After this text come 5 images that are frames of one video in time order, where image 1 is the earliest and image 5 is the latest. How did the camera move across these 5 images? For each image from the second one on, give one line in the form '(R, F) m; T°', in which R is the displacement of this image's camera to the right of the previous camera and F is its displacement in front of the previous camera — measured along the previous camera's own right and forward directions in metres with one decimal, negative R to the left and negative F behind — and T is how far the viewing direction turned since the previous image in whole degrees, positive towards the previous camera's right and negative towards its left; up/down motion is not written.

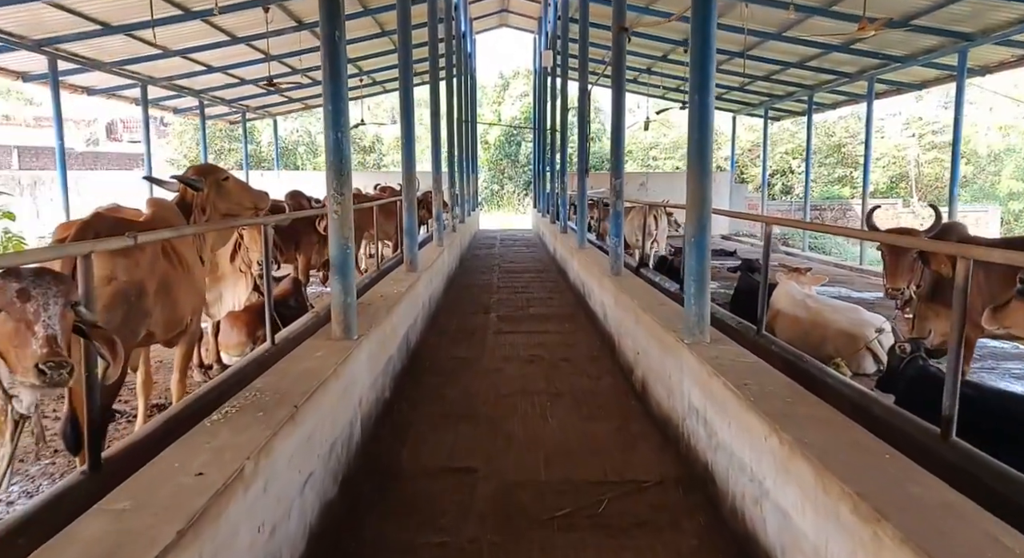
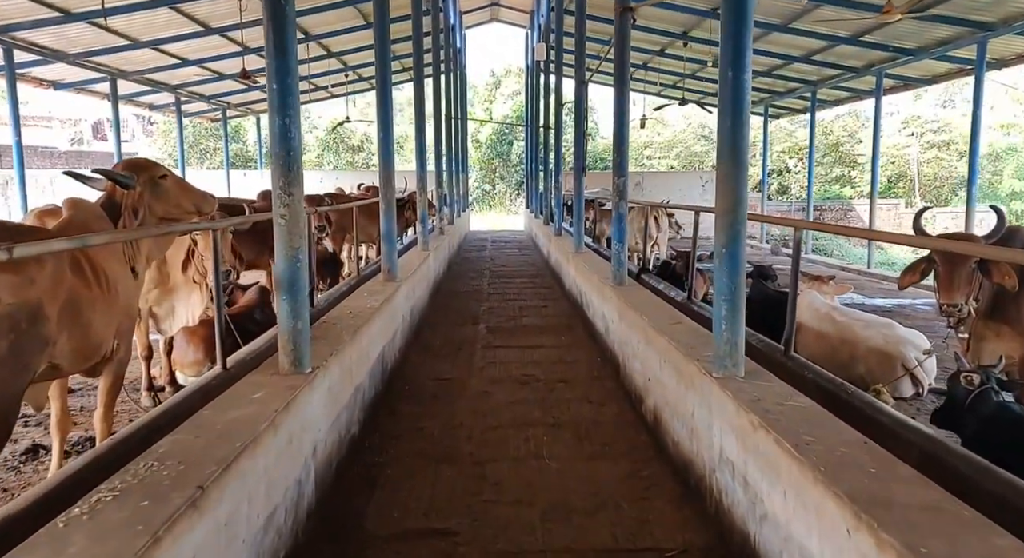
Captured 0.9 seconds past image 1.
(0.0, +0.5) m; +1°
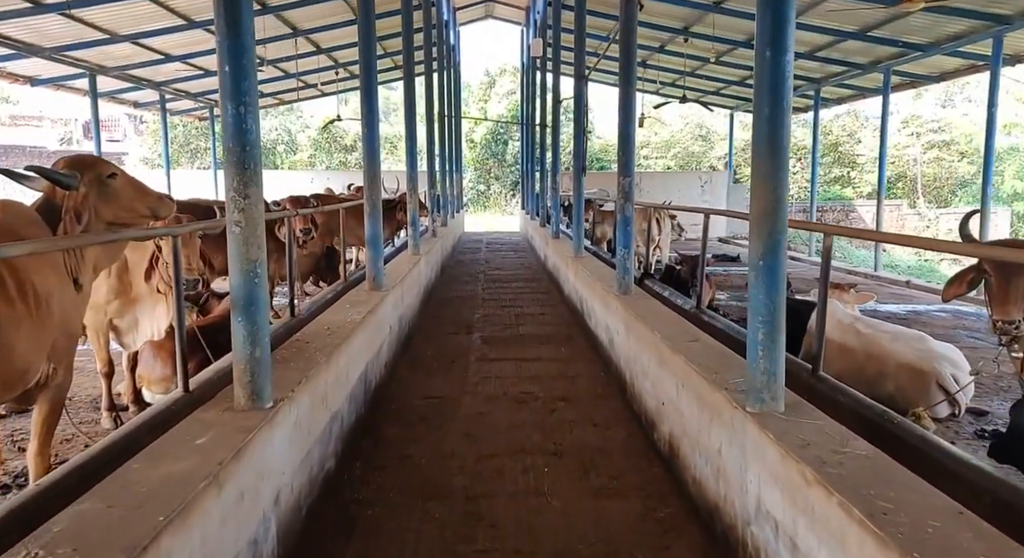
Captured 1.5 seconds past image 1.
(0.0, +0.3) m; 0°
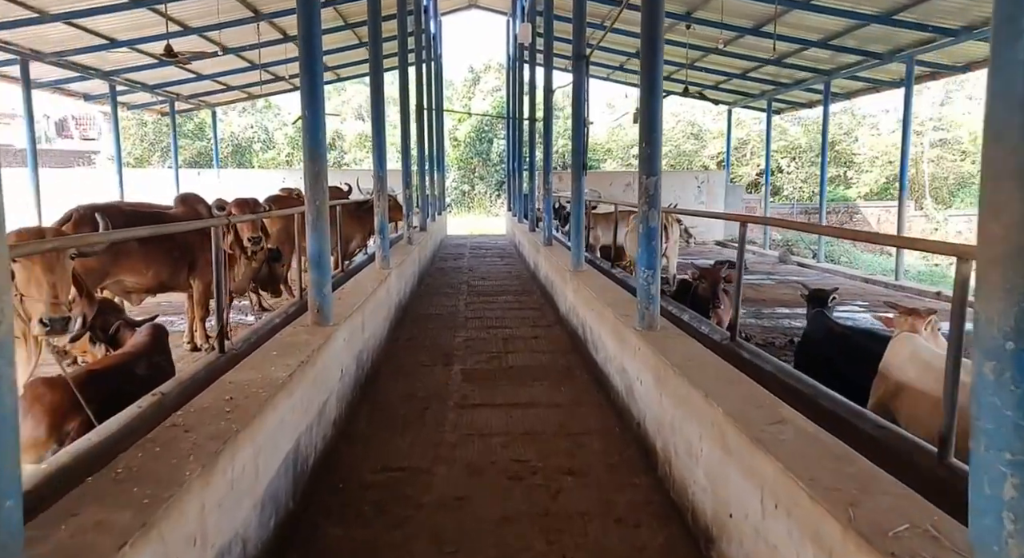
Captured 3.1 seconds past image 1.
(0.0, +0.9) m; +1°
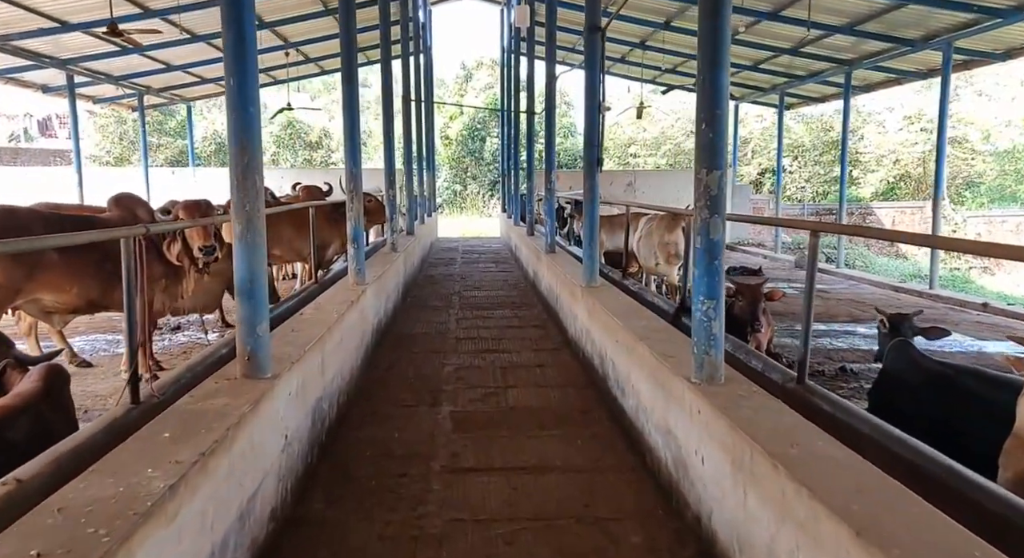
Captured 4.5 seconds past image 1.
(-0.1, +0.8) m; +1°
